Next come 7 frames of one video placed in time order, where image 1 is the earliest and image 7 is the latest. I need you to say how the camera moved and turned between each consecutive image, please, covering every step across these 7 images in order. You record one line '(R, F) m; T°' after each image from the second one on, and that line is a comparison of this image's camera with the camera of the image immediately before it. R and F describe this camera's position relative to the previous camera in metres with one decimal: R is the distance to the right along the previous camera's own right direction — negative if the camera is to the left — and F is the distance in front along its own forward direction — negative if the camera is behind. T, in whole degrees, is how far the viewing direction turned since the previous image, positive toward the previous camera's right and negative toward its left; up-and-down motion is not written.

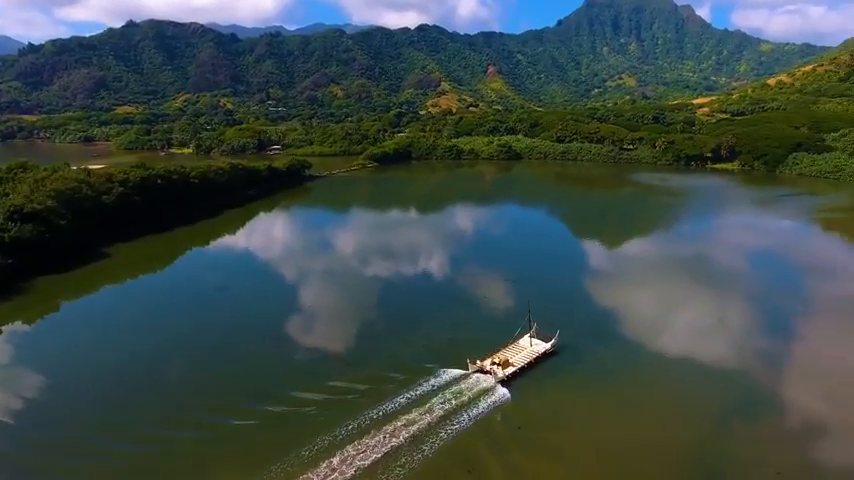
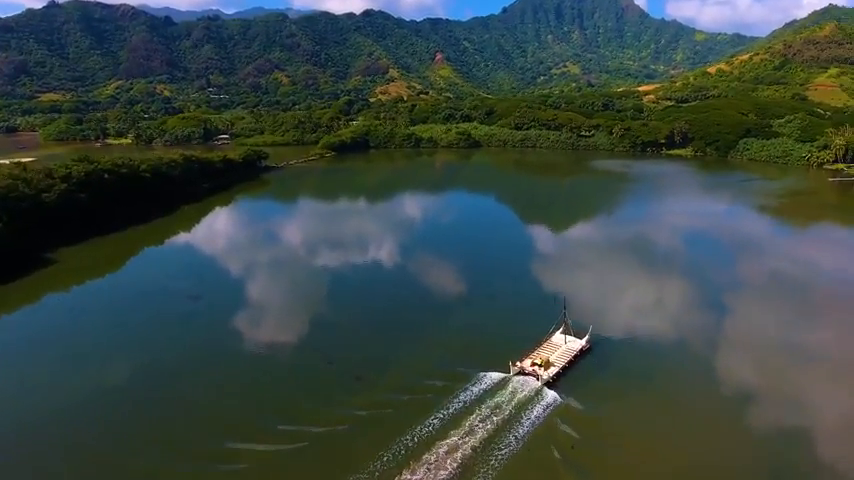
(-1.2, +0.9) m; +6°
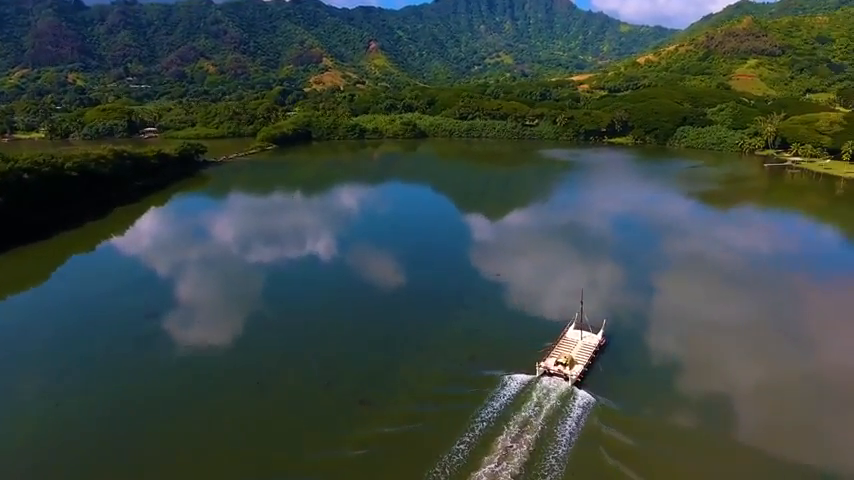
(-1.1, +0.8) m; +7°
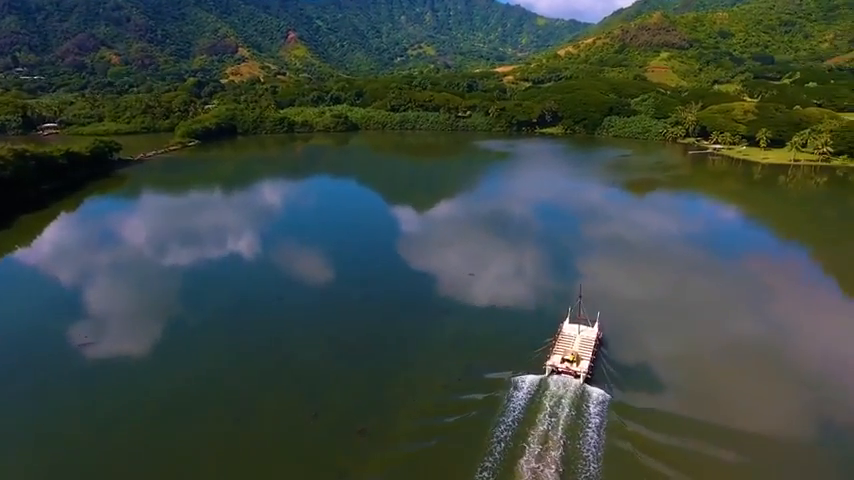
(-1.0, +0.8) m; +8°
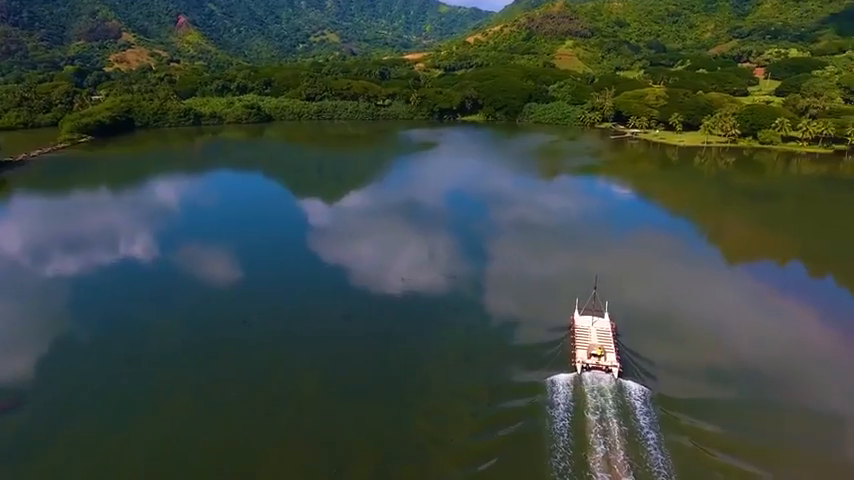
(-1.4, +1.1) m; +10°
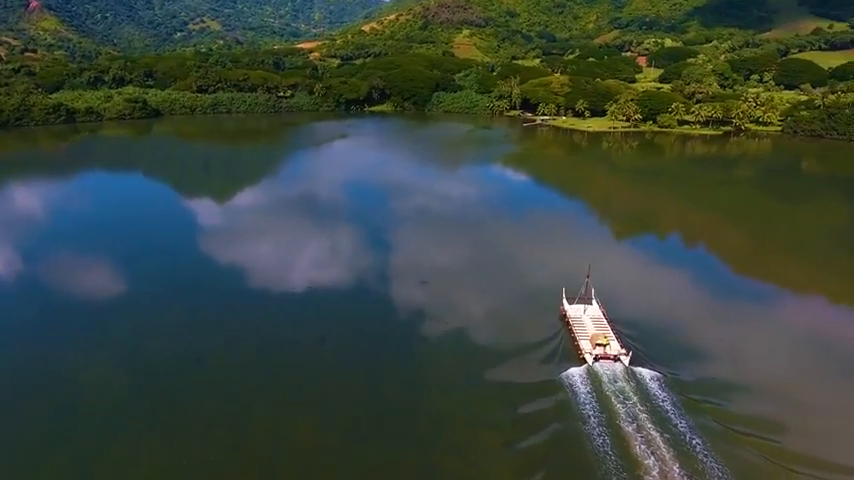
(-1.3, +1.1) m; +11°
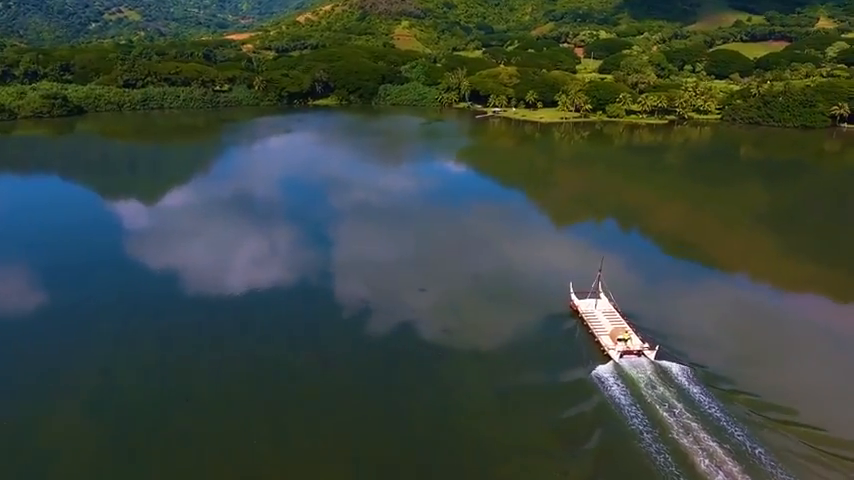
(-1.0, +0.8) m; +6°
